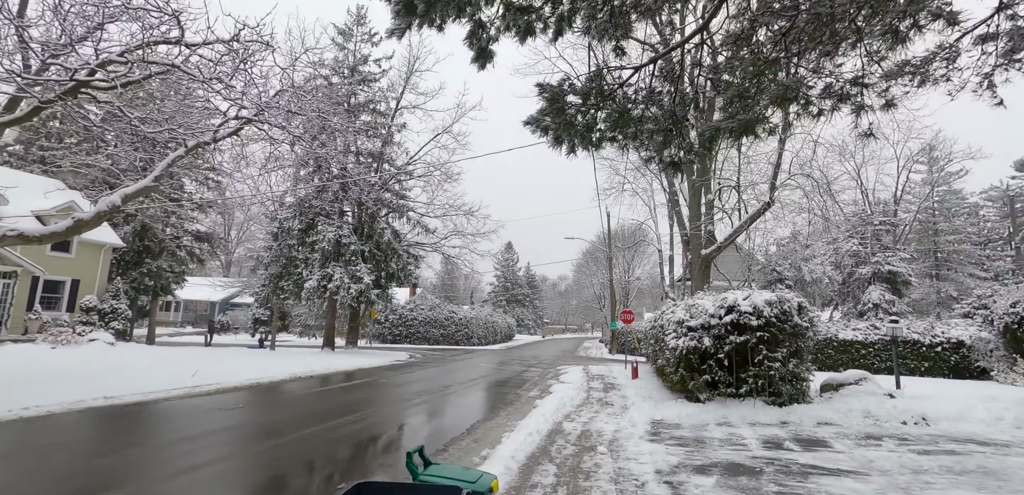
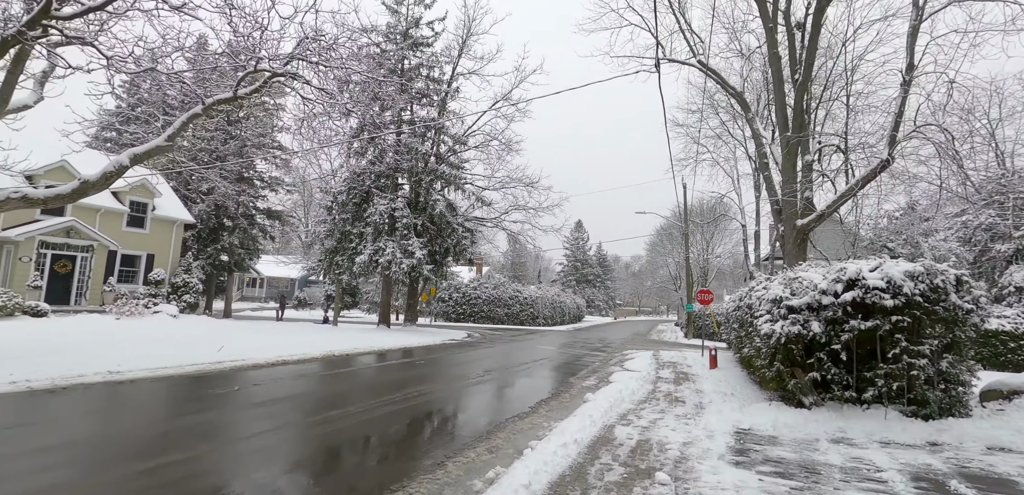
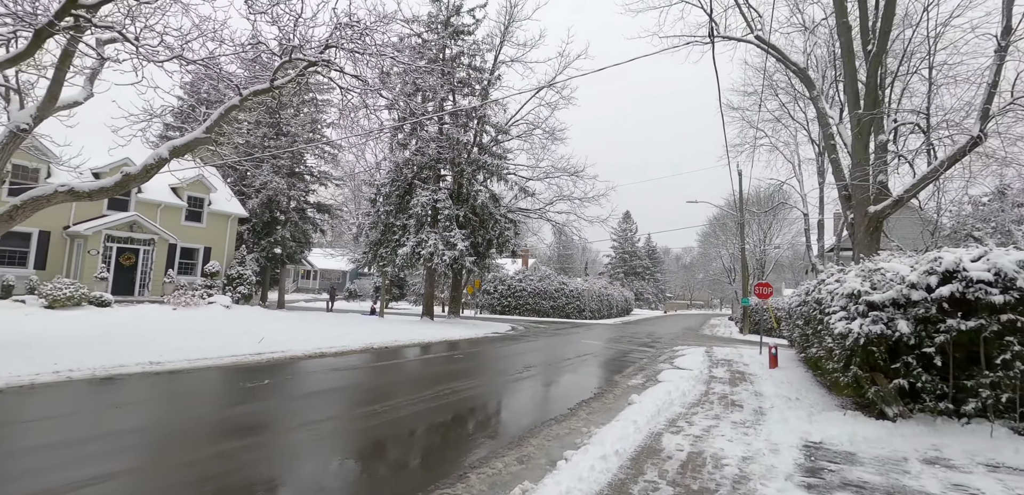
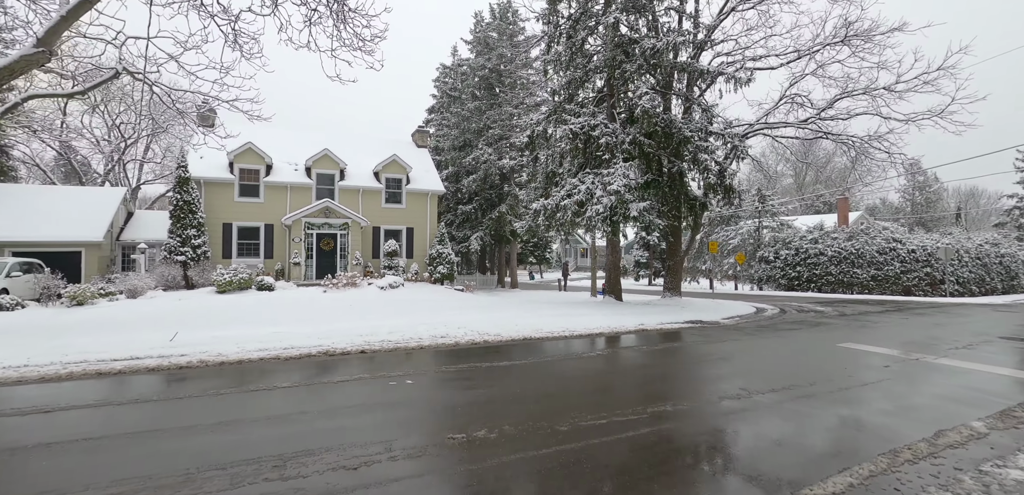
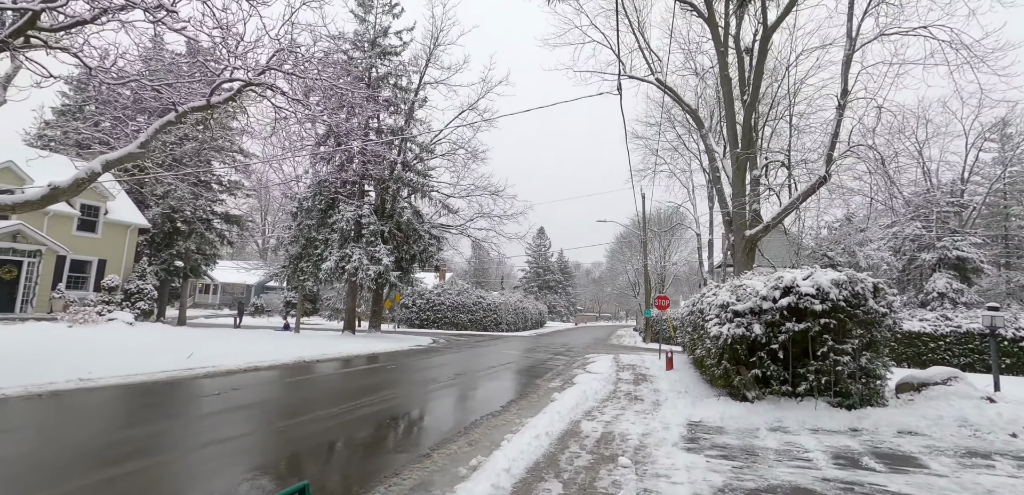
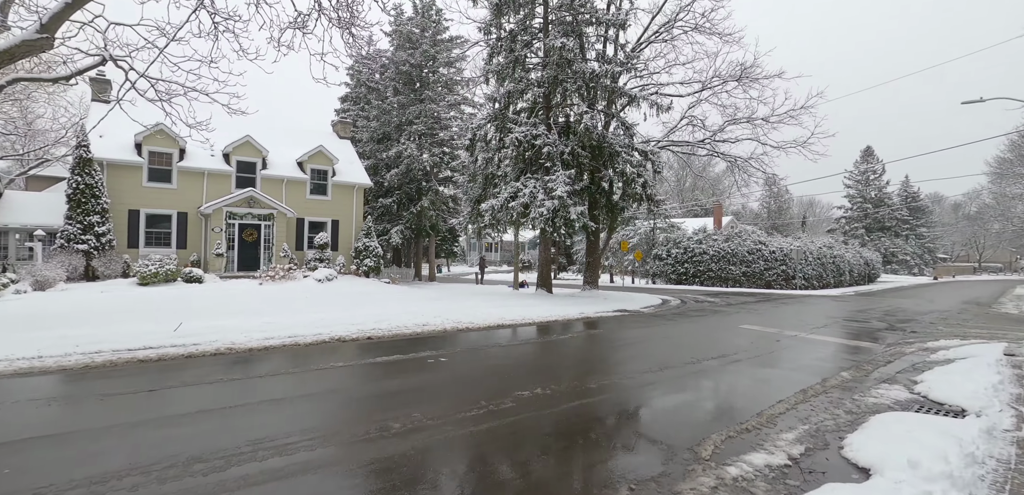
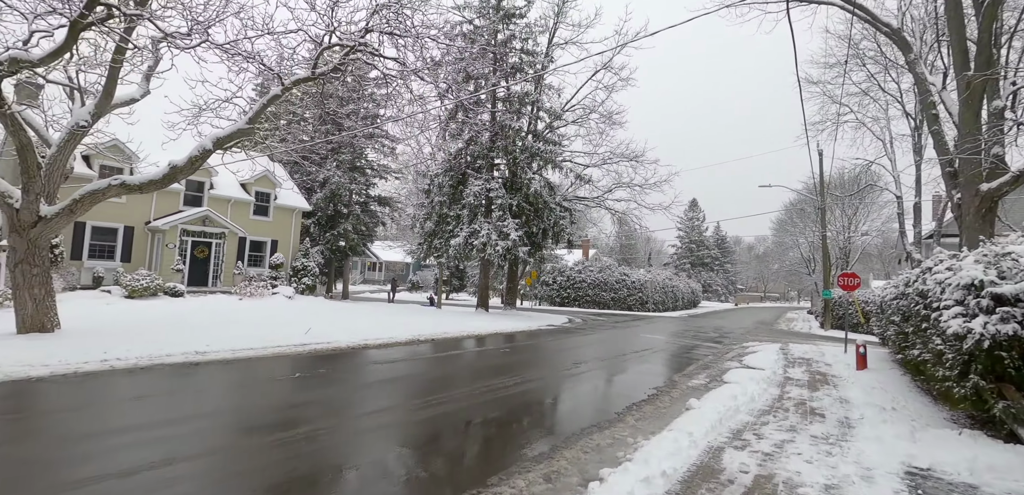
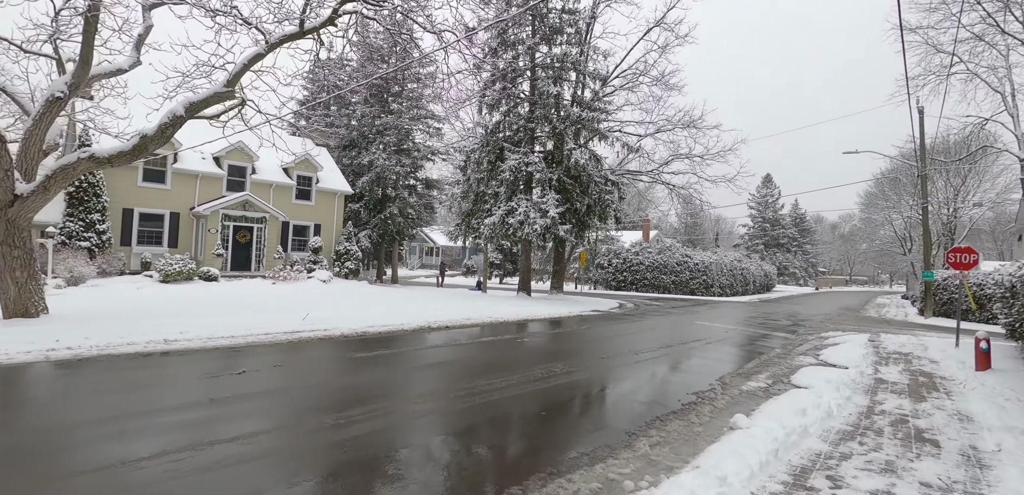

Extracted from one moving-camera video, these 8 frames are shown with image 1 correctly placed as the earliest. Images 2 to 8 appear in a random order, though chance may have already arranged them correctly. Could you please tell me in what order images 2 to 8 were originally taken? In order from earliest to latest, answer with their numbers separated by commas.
5, 2, 3, 7, 8, 6, 4
